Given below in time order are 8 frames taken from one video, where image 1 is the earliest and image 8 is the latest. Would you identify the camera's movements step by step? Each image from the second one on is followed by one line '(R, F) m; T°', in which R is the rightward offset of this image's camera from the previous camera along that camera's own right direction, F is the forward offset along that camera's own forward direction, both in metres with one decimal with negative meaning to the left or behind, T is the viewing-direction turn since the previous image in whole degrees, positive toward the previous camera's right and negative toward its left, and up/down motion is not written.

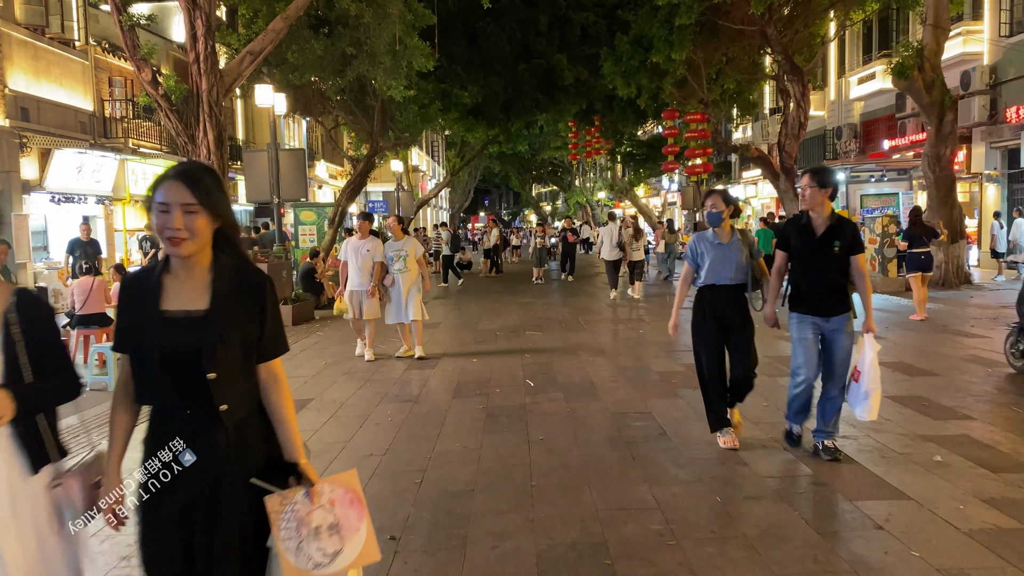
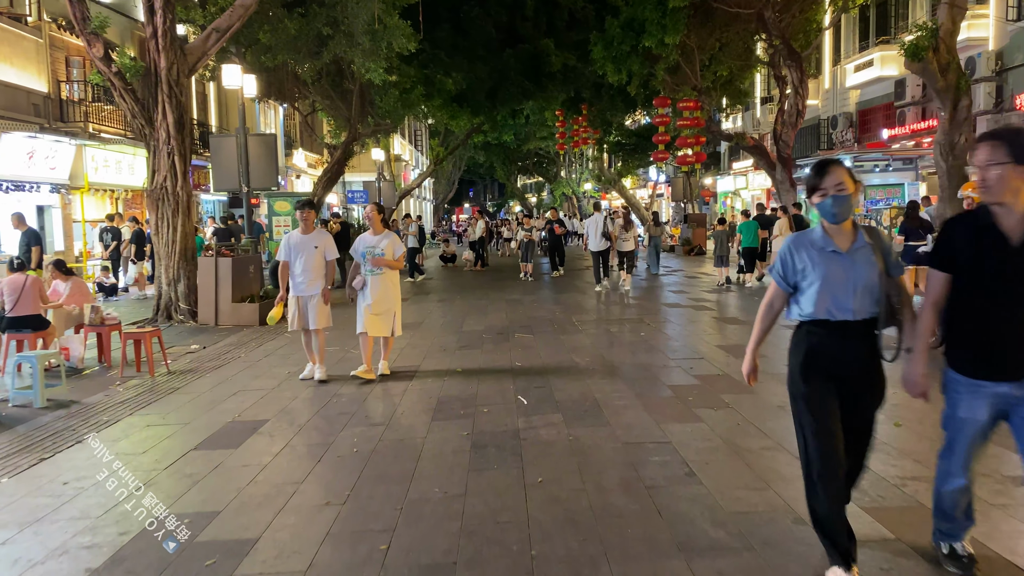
(0.0, +0.9) m; +1°
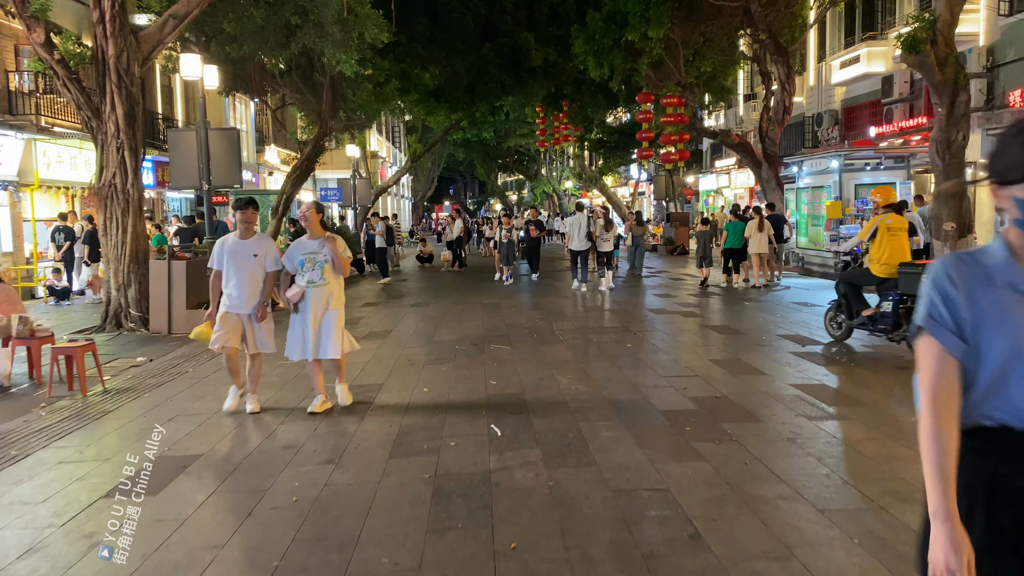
(+0.1, +0.7) m; +1°
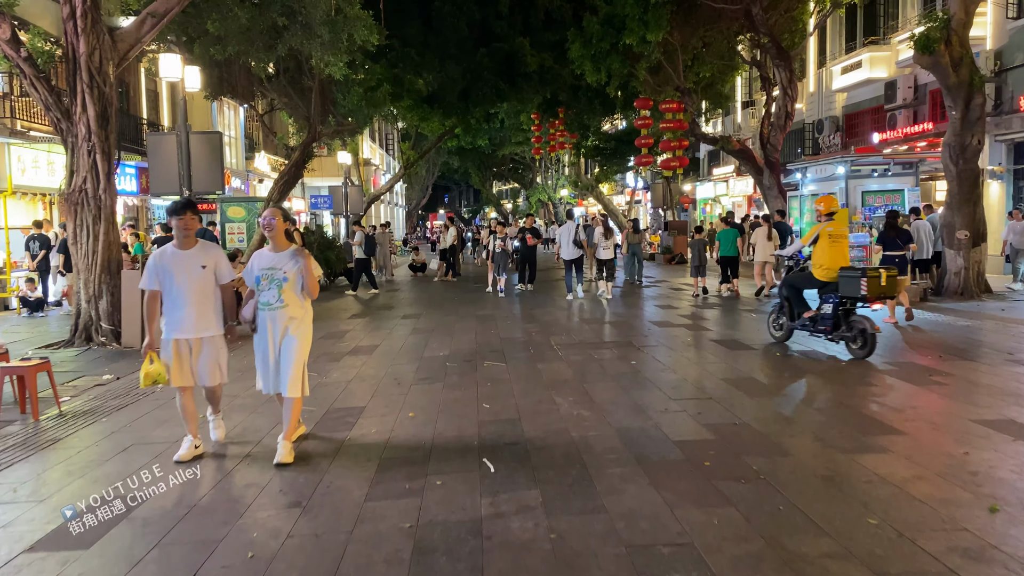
(0.0, +0.6) m; 0°
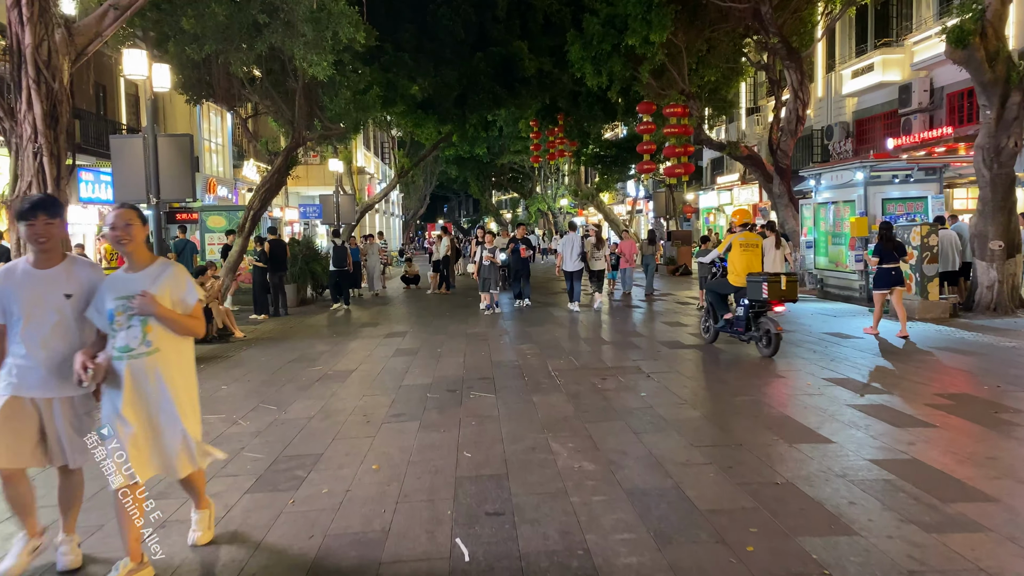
(+0.1, +1.0) m; 0°
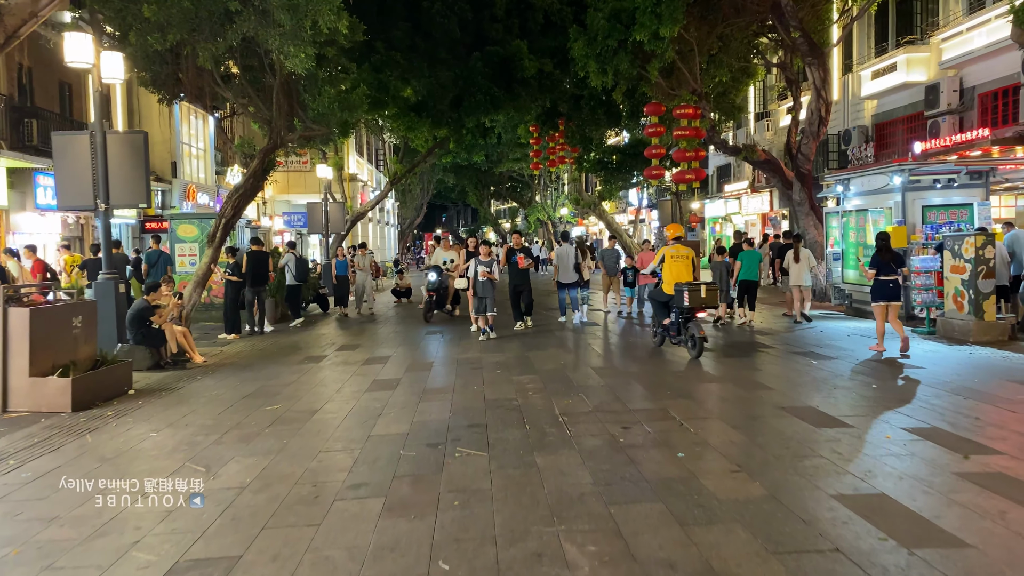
(0.0, +1.4) m; 0°
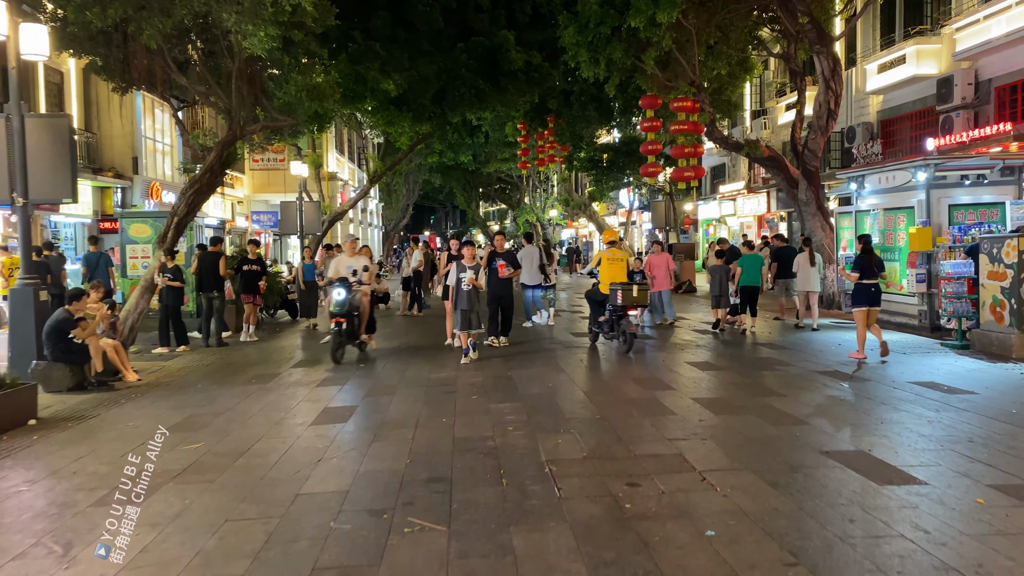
(+0.1, +1.2) m; +1°
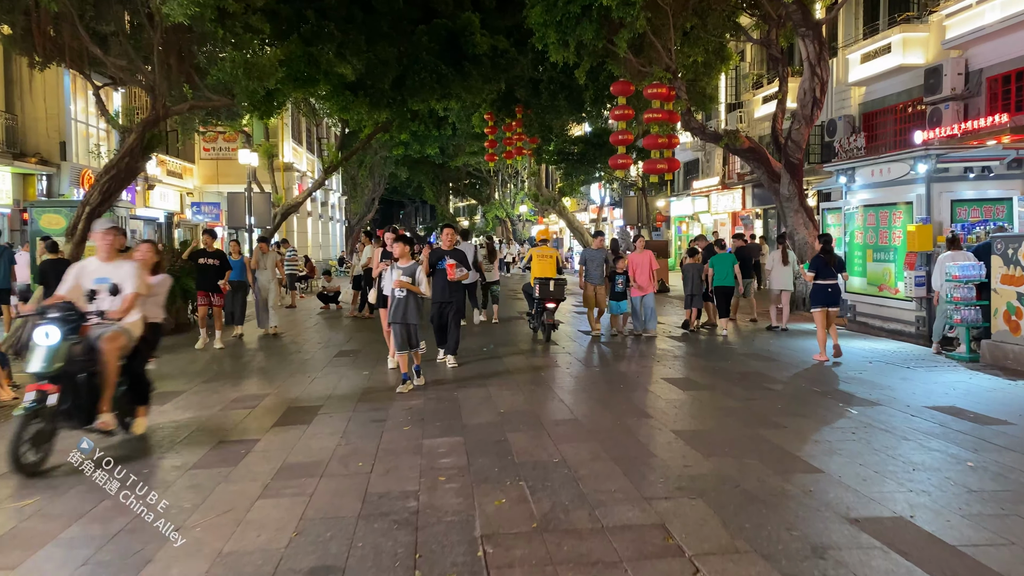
(+0.2, +1.2) m; +2°
